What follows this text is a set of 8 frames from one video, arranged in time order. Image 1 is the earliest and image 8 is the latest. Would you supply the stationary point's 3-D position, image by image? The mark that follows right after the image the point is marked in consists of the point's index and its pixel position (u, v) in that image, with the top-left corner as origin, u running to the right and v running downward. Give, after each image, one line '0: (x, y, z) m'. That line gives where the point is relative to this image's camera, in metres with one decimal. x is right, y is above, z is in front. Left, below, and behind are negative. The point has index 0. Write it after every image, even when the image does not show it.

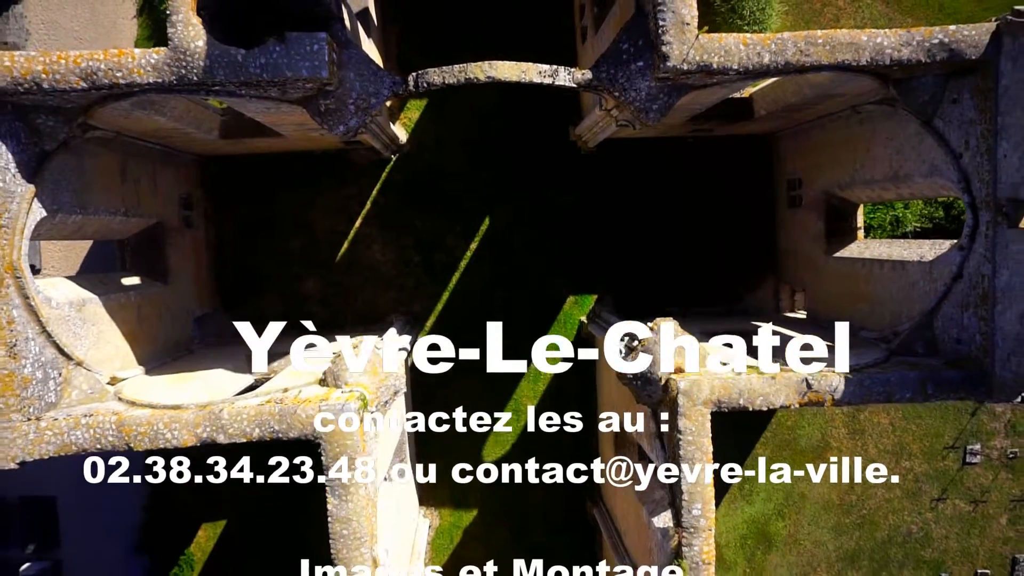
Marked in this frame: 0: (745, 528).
0: (+4.0, -4.1, +11.4) m
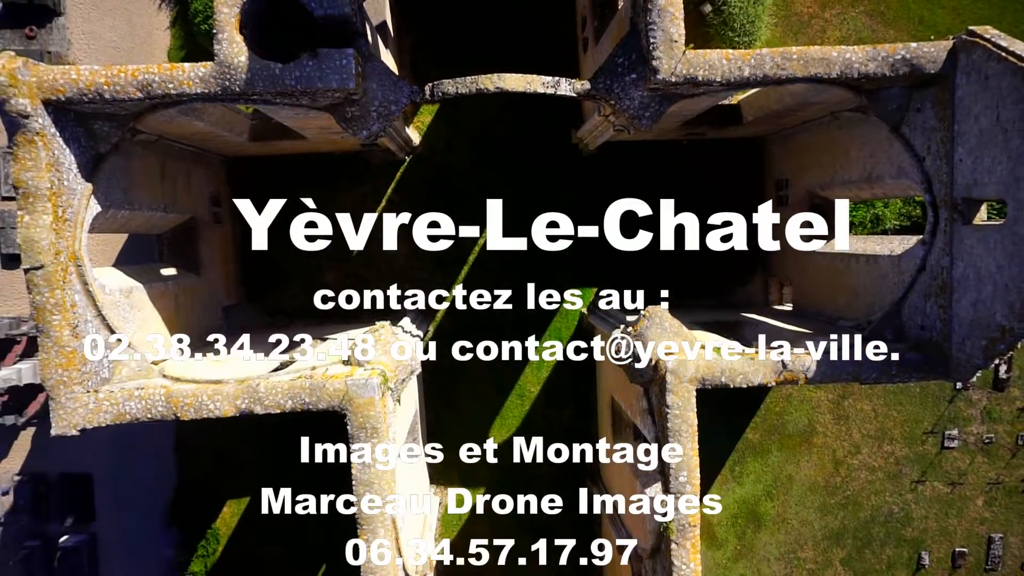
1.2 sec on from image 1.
0: (+4.1, -4.0, +12.2) m
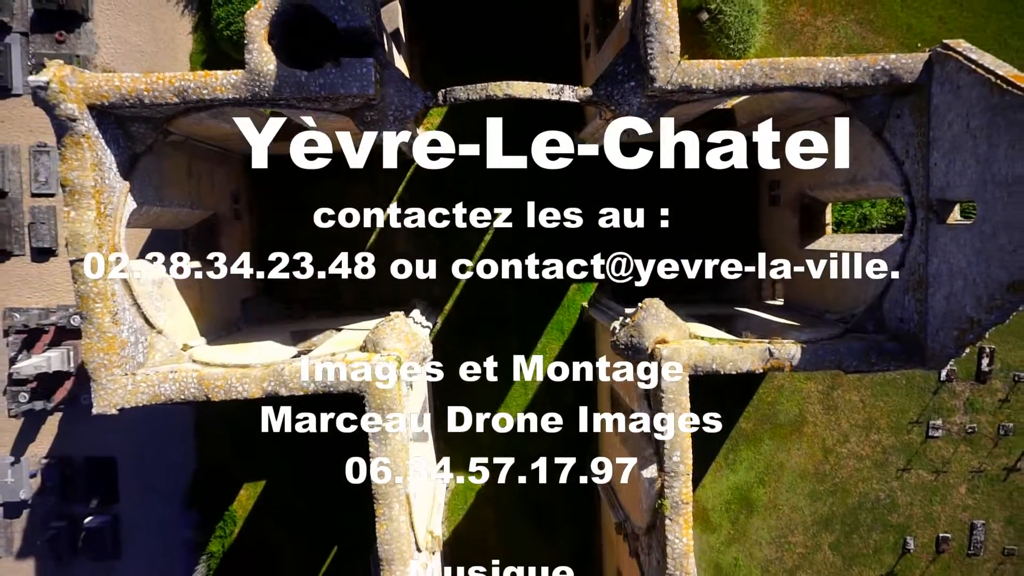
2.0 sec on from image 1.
0: (+4.2, -3.9, +12.7) m
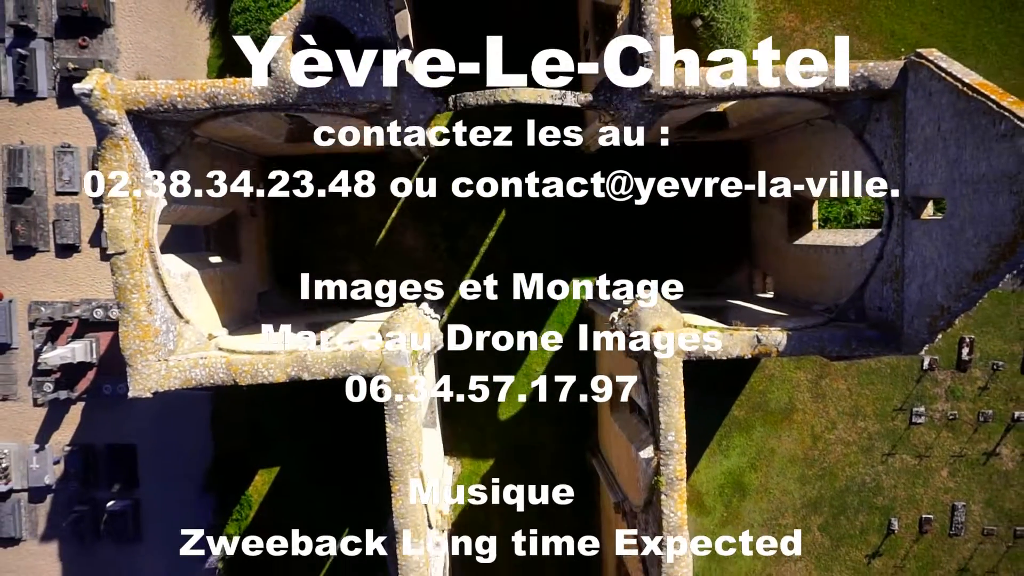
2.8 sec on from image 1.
0: (+4.2, -3.8, +13.4) m
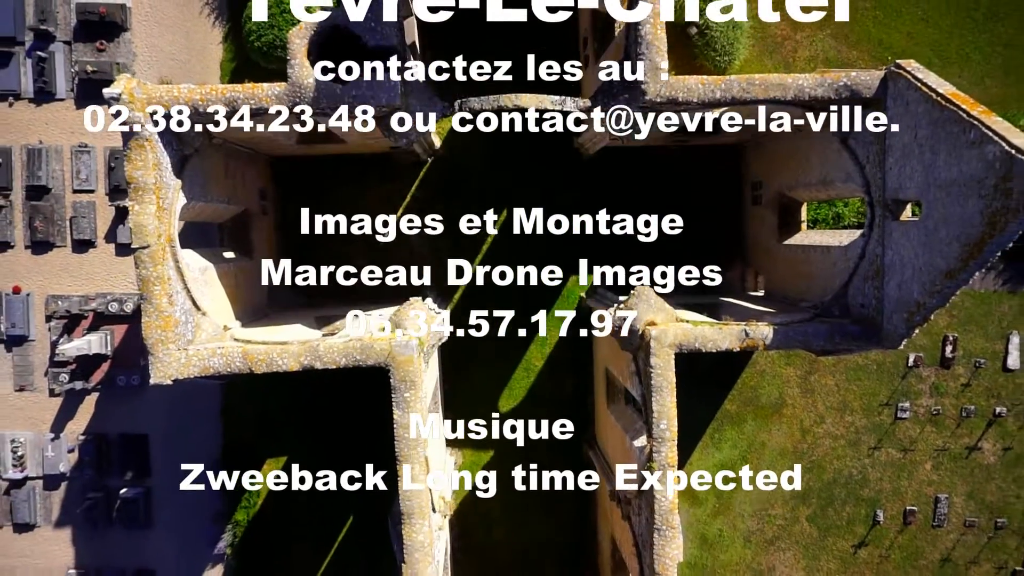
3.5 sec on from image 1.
0: (+4.2, -3.8, +13.8) m
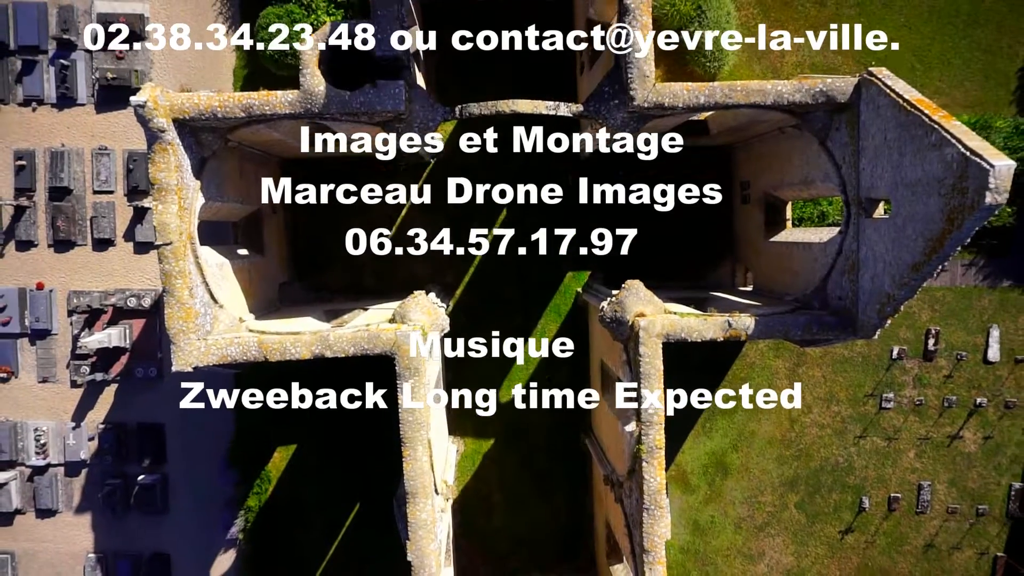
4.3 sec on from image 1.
0: (+4.2, -3.7, +14.4) m
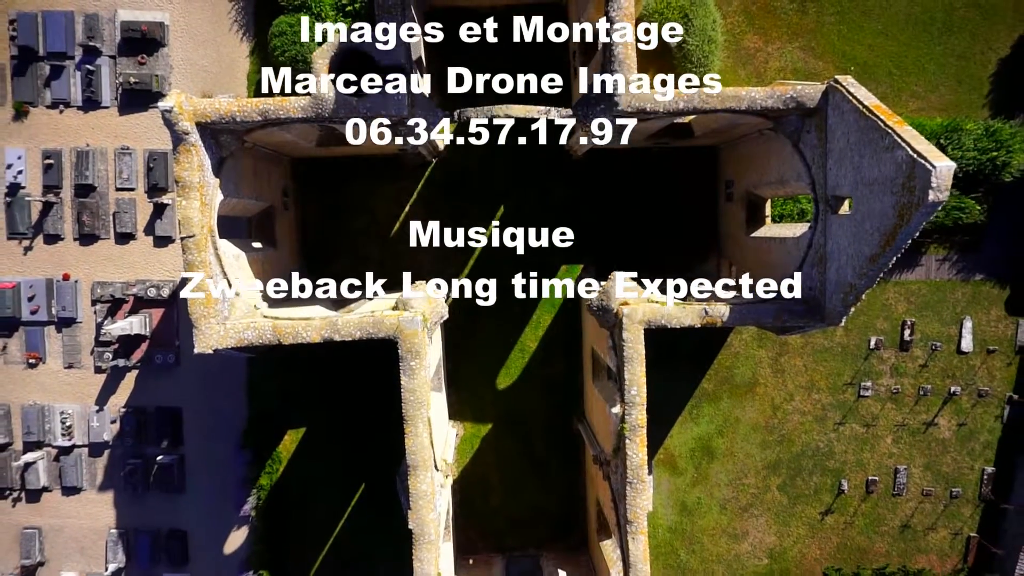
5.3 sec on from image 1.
0: (+4.1, -3.5, +15.2) m
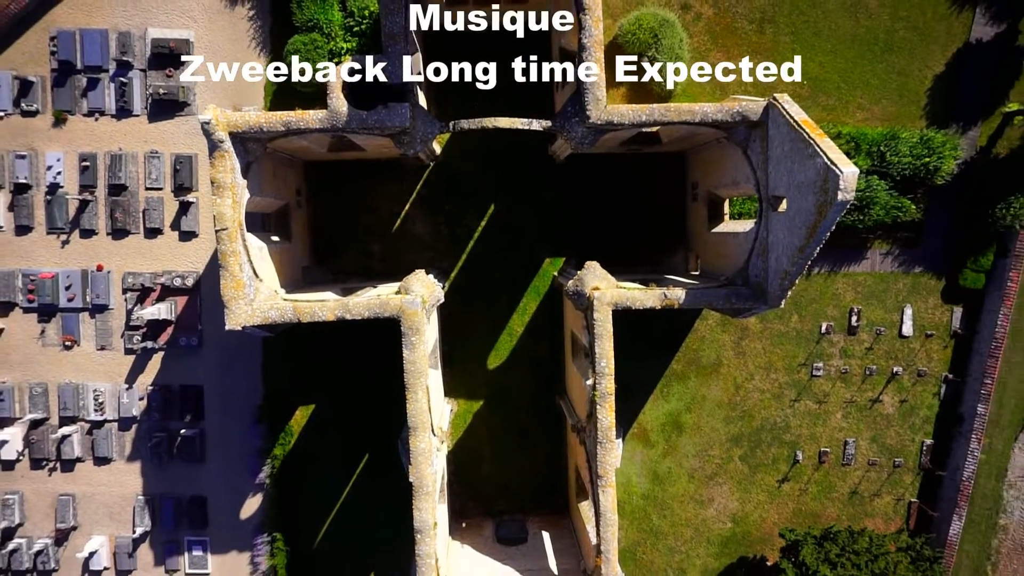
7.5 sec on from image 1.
0: (+3.9, -3.3, +16.9) m
